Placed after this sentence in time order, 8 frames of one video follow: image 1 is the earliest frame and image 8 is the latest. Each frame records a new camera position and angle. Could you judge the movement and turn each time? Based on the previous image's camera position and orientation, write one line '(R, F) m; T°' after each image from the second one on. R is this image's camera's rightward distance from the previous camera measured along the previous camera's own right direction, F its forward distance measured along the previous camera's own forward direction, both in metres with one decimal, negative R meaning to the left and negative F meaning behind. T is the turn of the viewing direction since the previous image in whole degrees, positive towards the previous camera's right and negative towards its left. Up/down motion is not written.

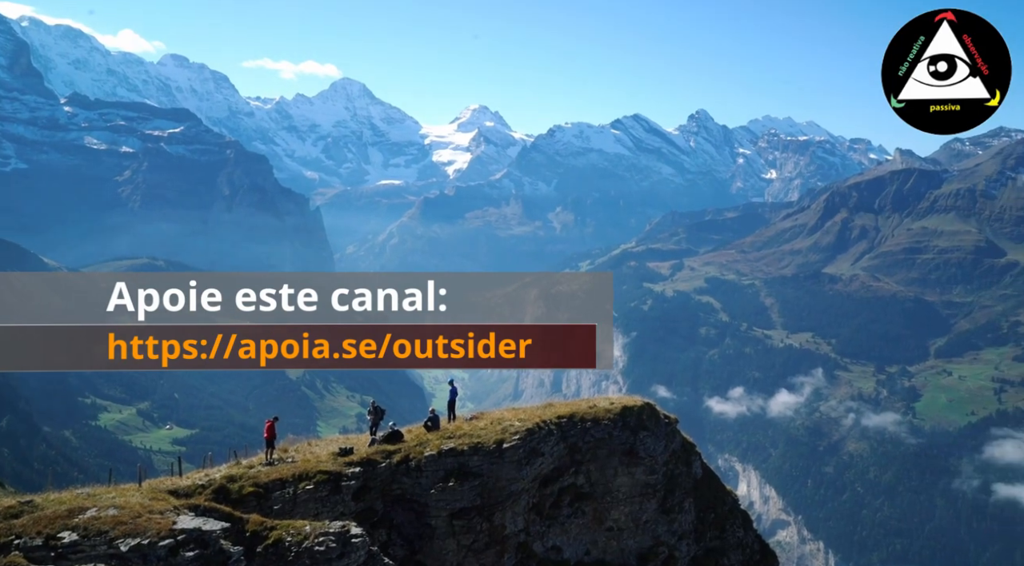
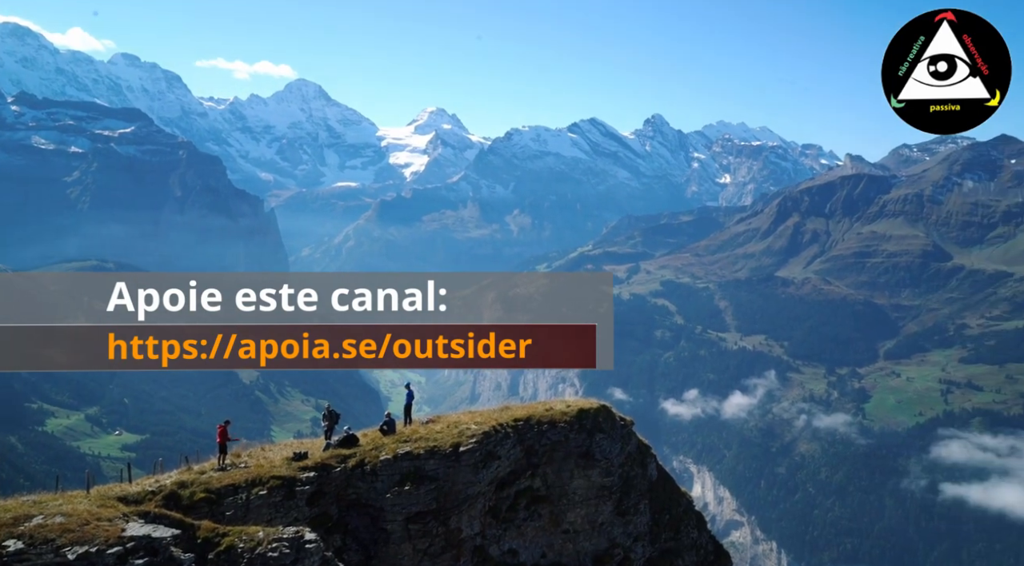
(-0.3, +3.7) m; +3°
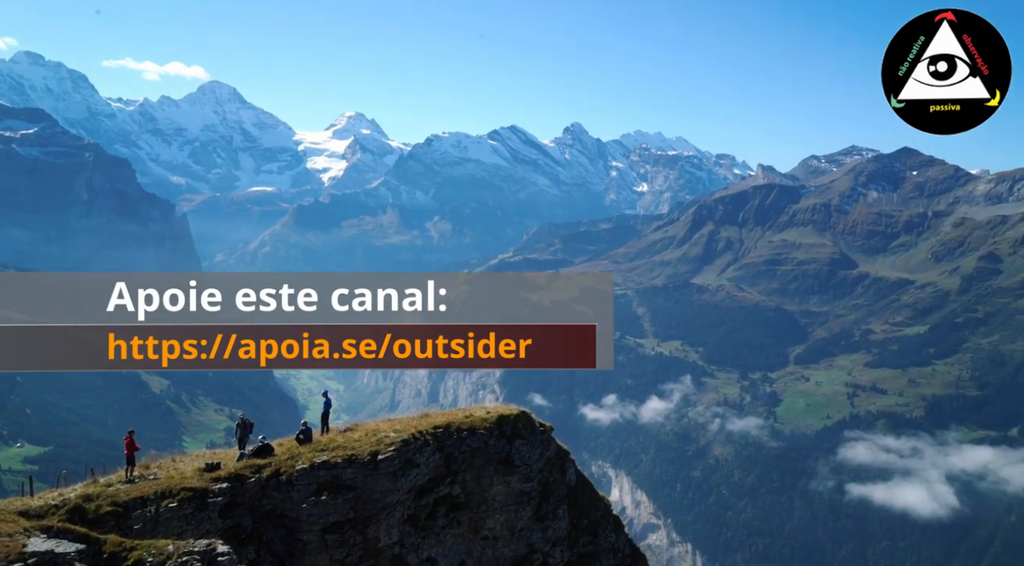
(+0.1, -0.1) m; +5°
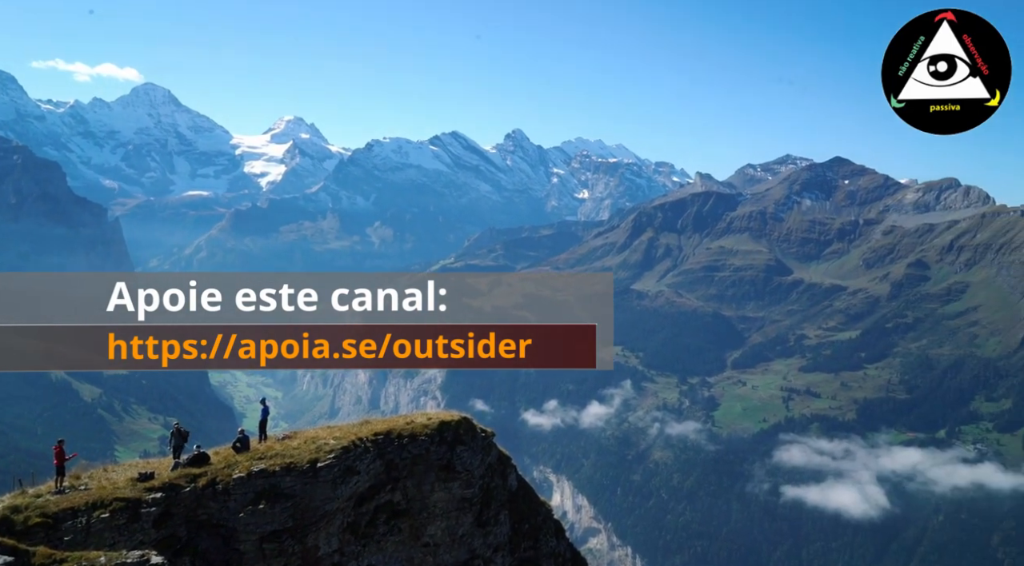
(+0.1, -0.2) m; +3°
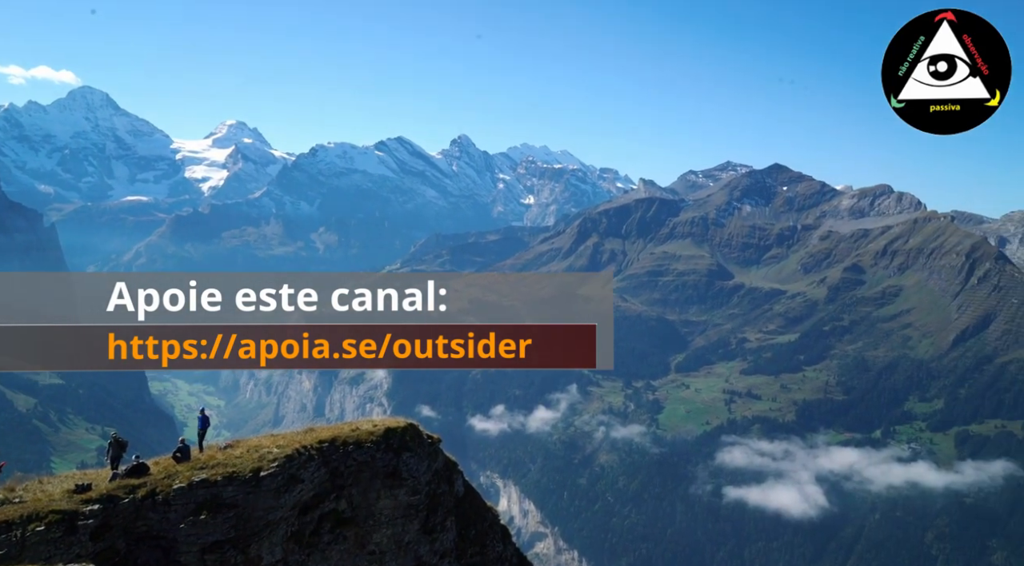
(+0.3, -0.6) m; +3°
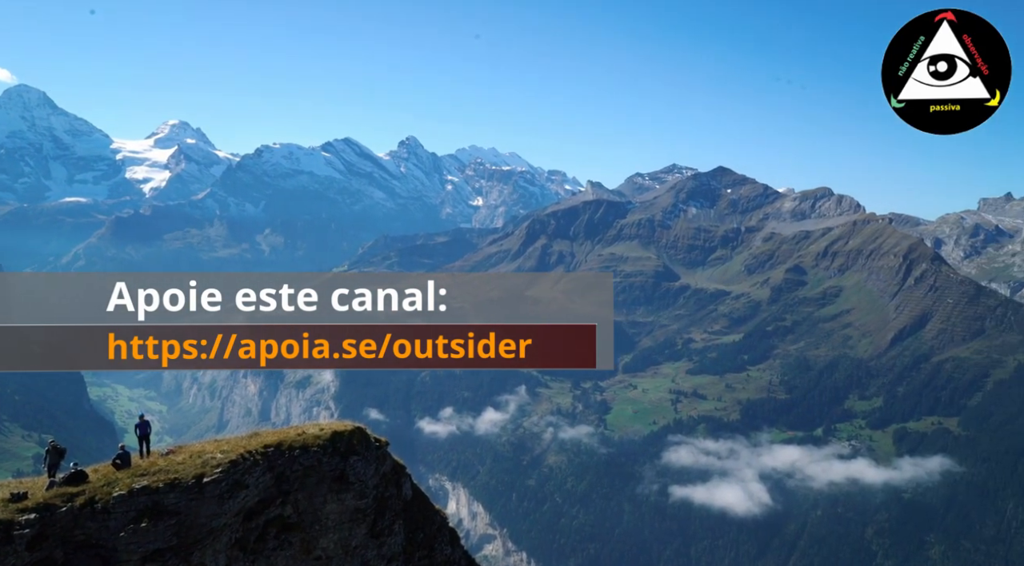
(+0.1, -0.1) m; +3°
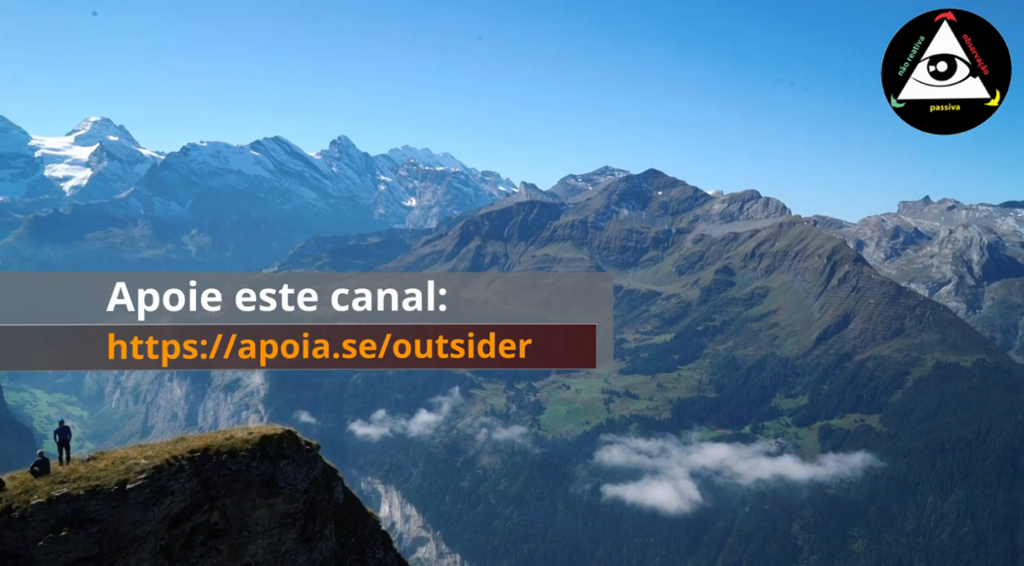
(+0.1, 0.0) m; +4°
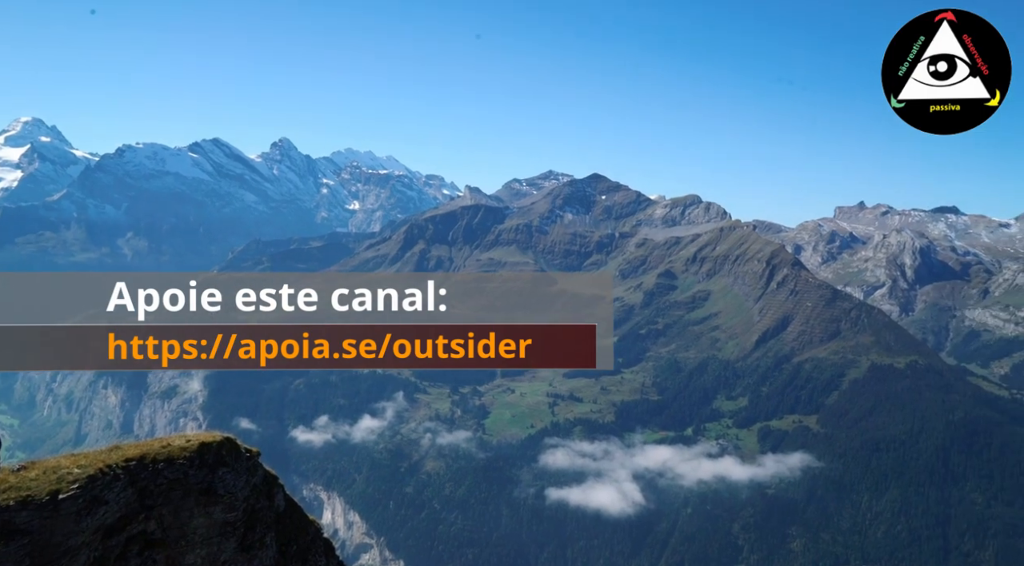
(+0.1, 0.0) m; +3°
